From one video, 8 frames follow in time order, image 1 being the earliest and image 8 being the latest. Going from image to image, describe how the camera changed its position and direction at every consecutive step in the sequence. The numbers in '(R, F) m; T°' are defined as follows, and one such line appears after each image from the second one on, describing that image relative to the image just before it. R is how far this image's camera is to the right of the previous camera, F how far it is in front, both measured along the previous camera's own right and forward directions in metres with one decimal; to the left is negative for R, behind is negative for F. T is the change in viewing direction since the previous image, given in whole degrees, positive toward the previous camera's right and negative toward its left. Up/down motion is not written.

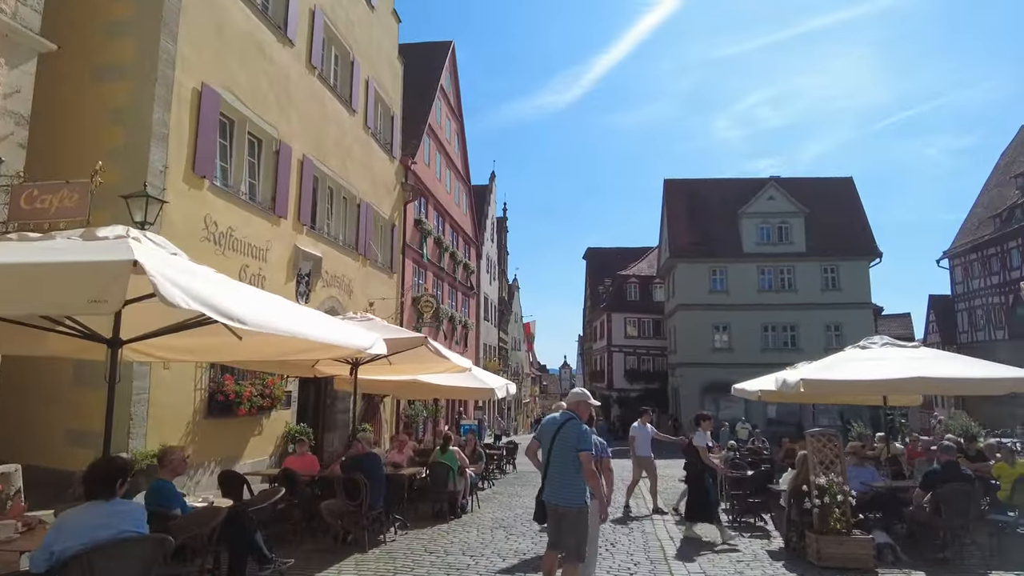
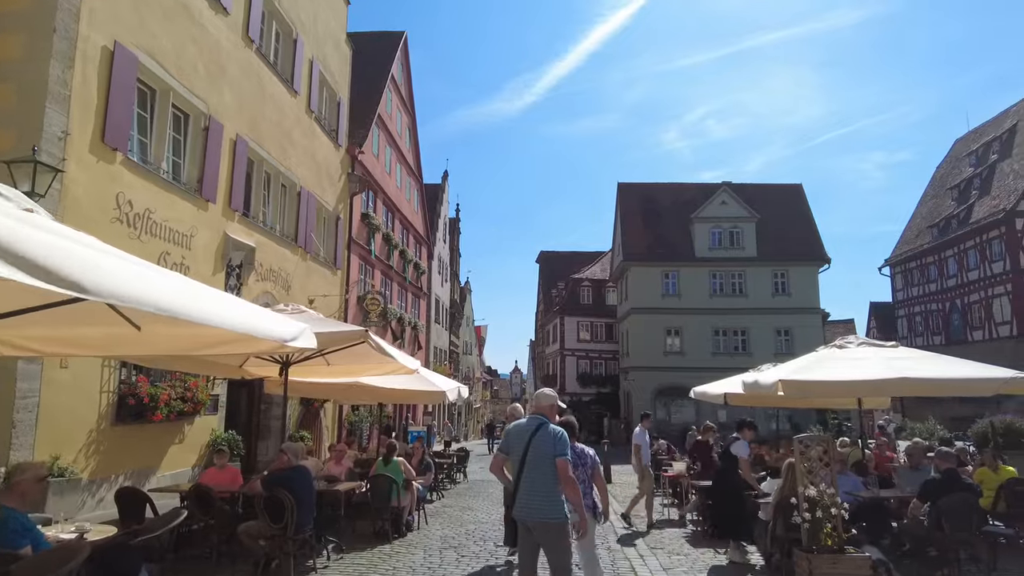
(0.0, +0.9) m; +4°
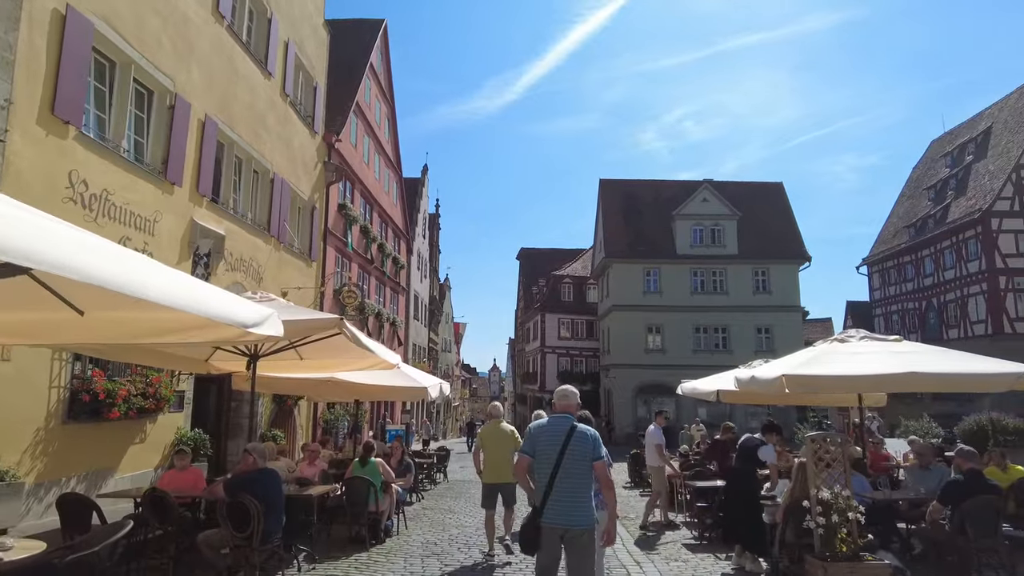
(-0.1, +0.6) m; +2°
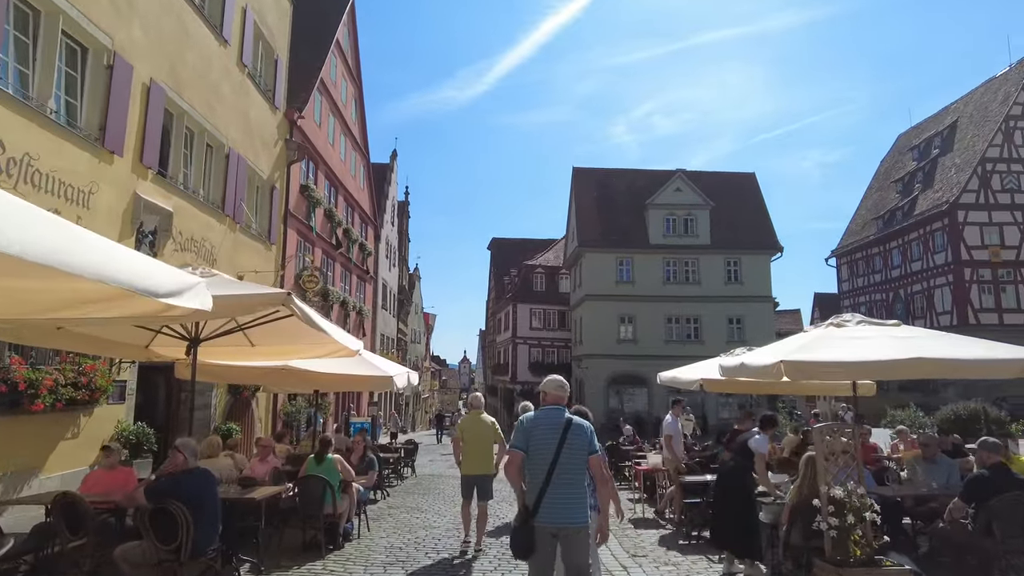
(0.0, +0.8) m; +3°
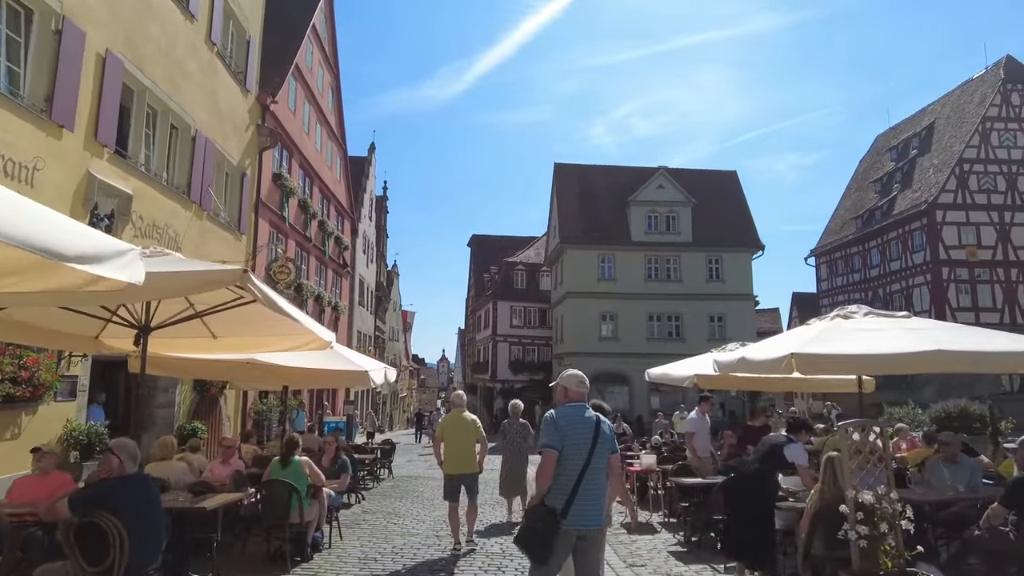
(-0.1, +0.6) m; +2°
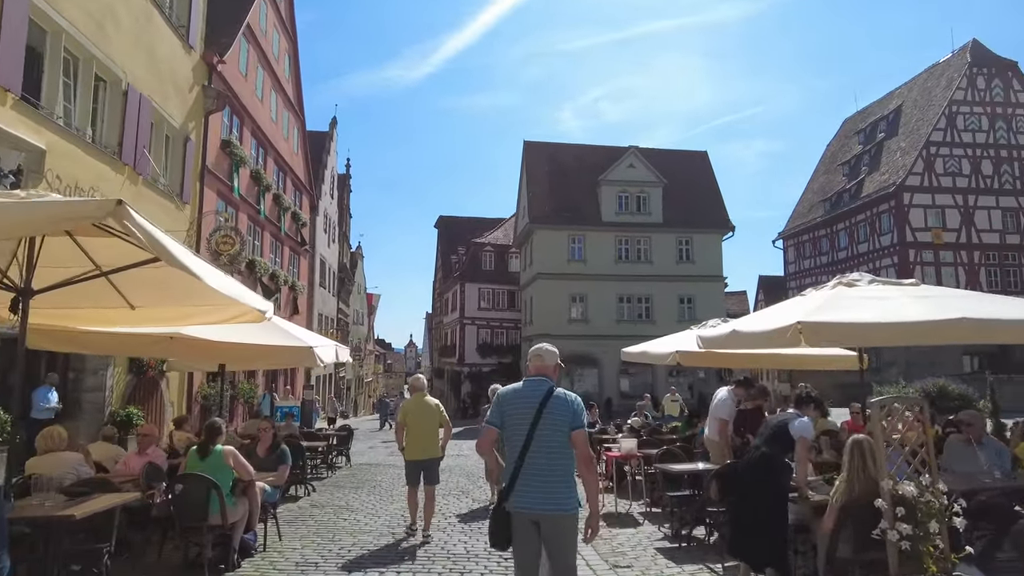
(0.0, +1.0) m; +3°
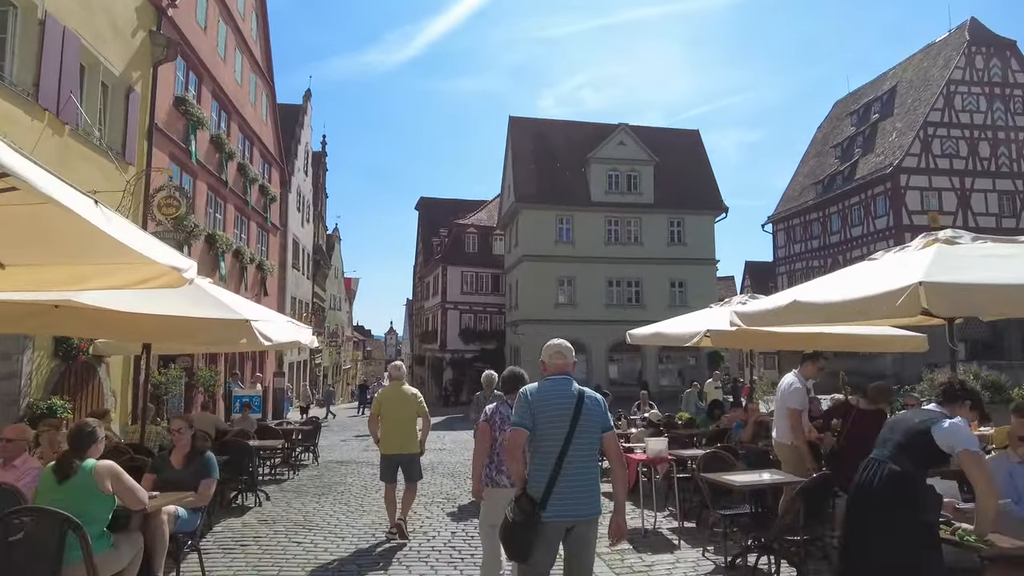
(-0.2, +1.7) m; +2°
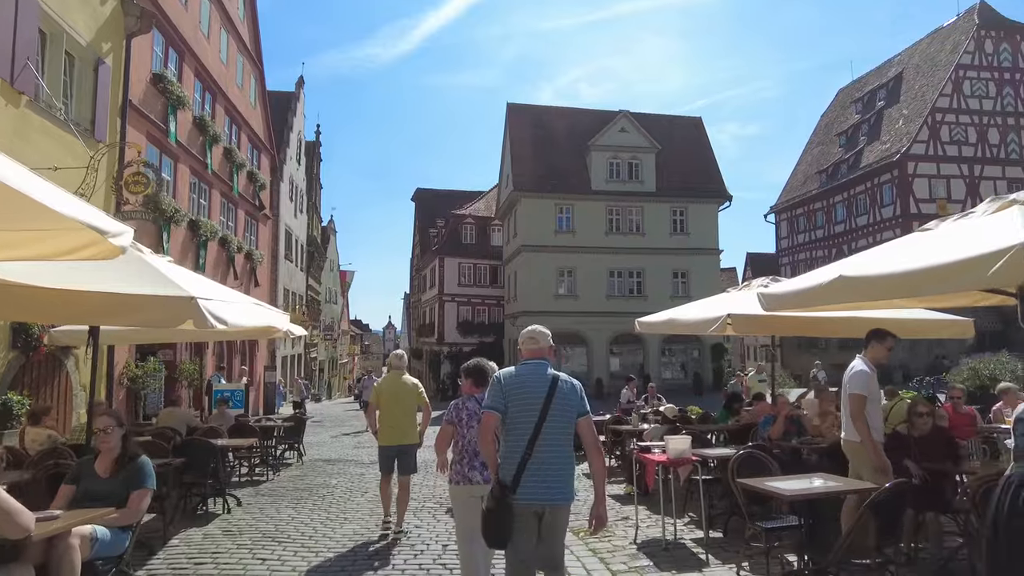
(0.0, +0.9) m; 0°
